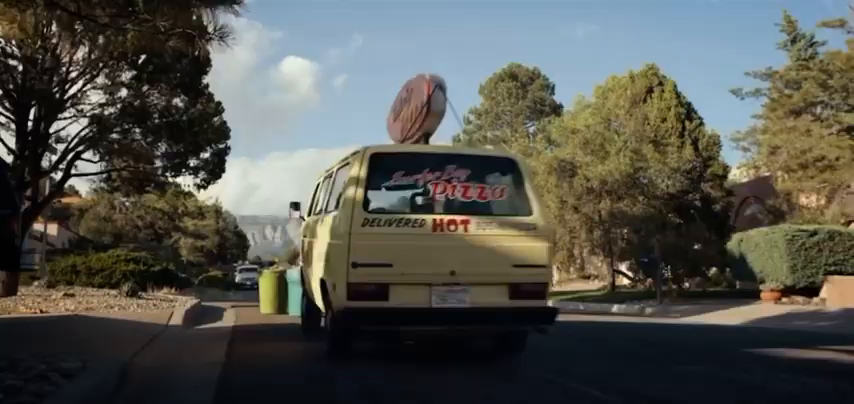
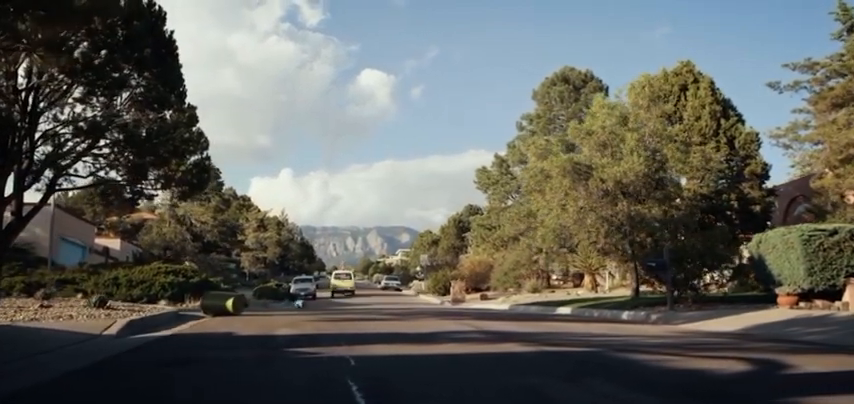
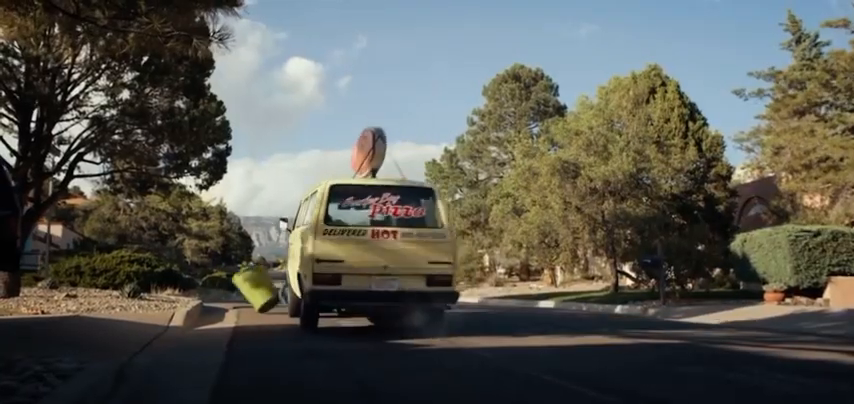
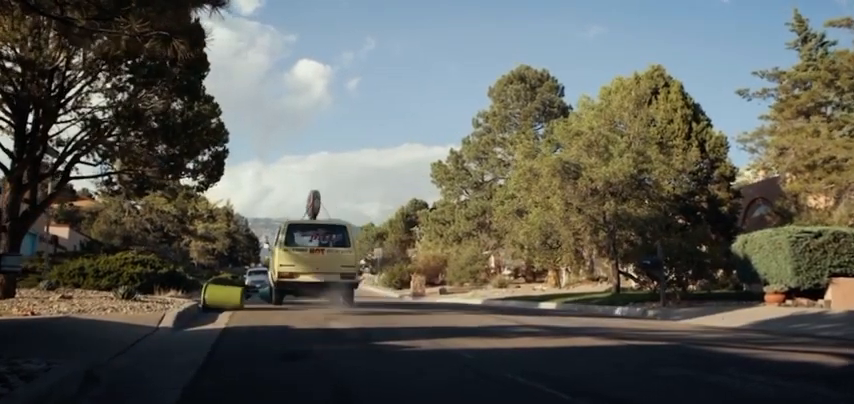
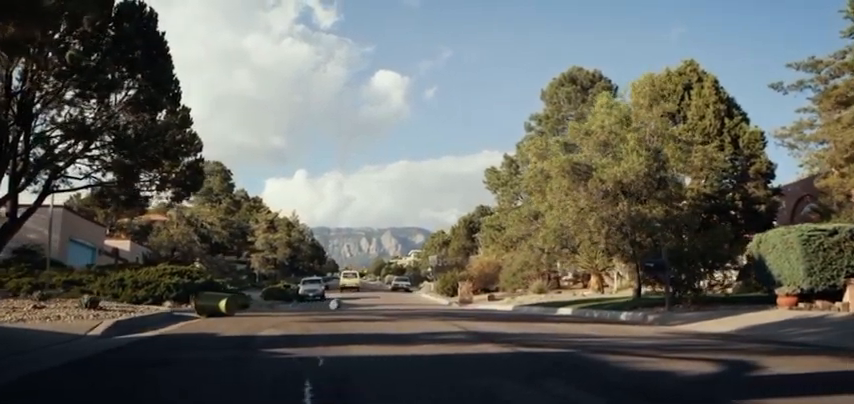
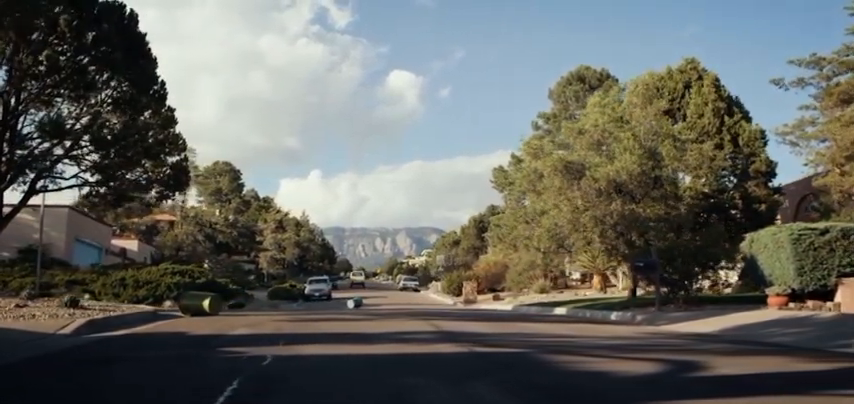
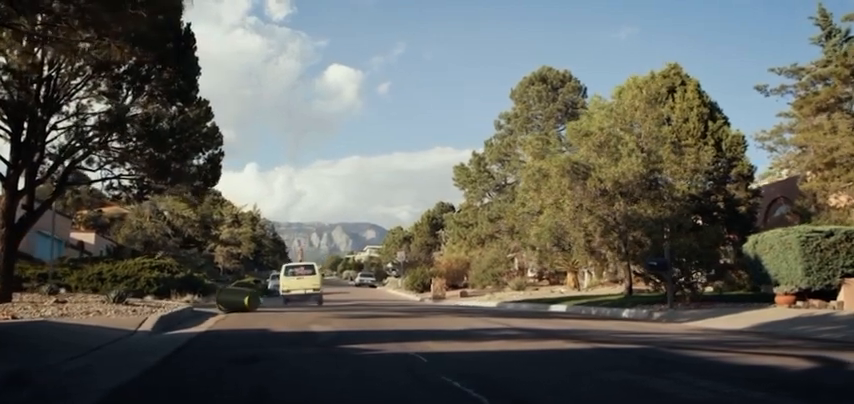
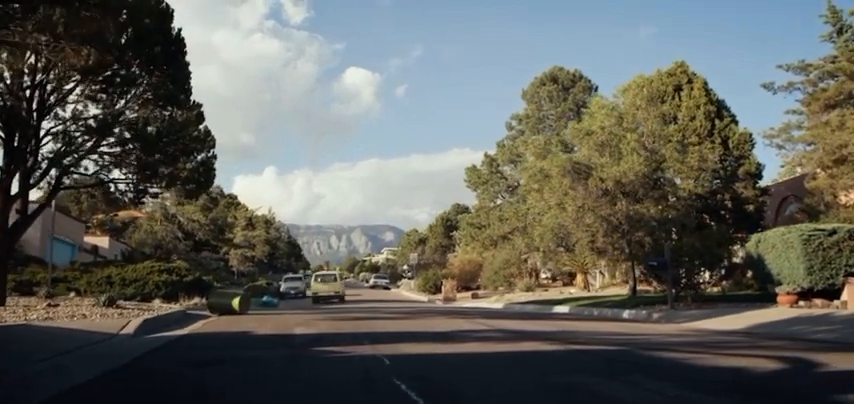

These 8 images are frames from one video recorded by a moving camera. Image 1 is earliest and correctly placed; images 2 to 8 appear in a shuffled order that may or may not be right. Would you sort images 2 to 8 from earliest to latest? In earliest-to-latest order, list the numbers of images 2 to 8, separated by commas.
3, 4, 7, 8, 2, 5, 6
